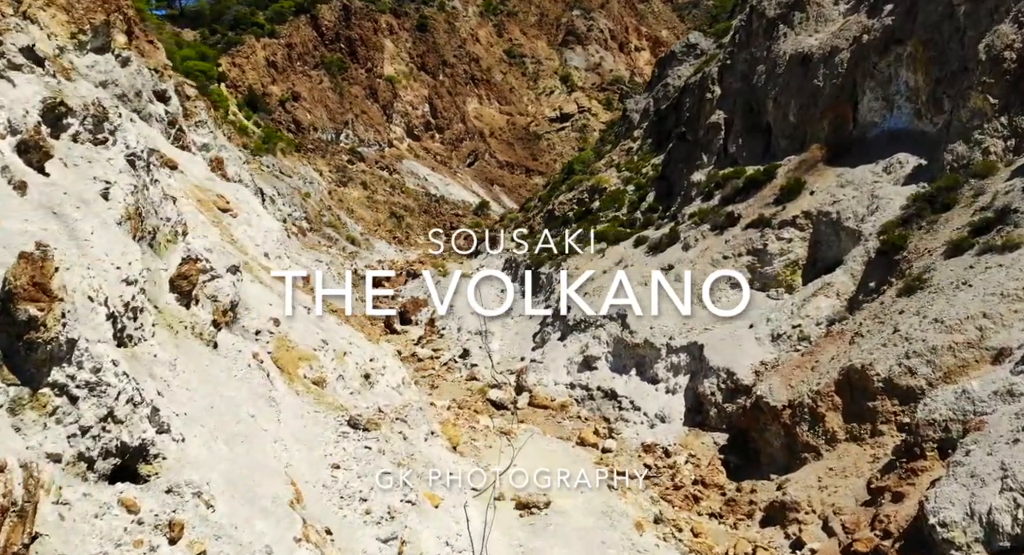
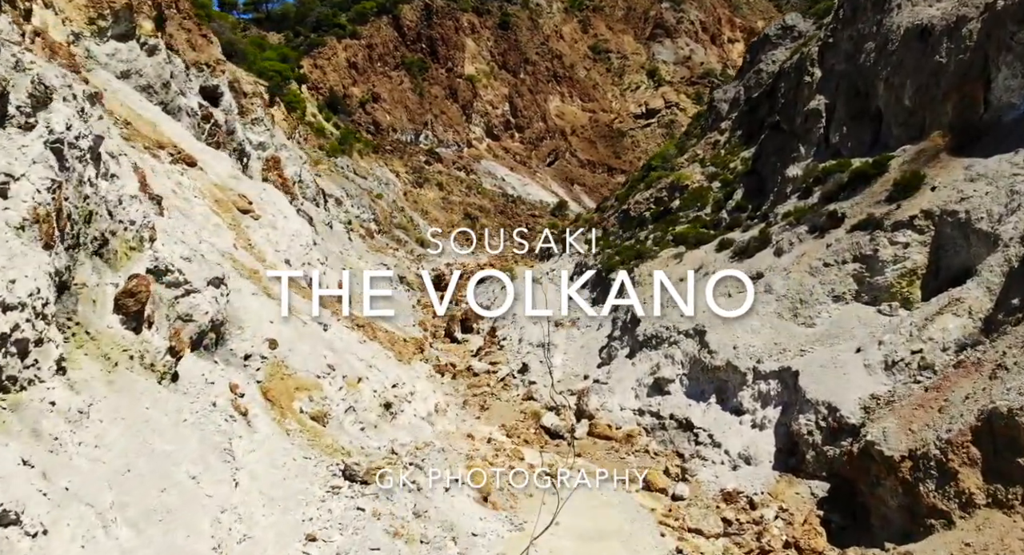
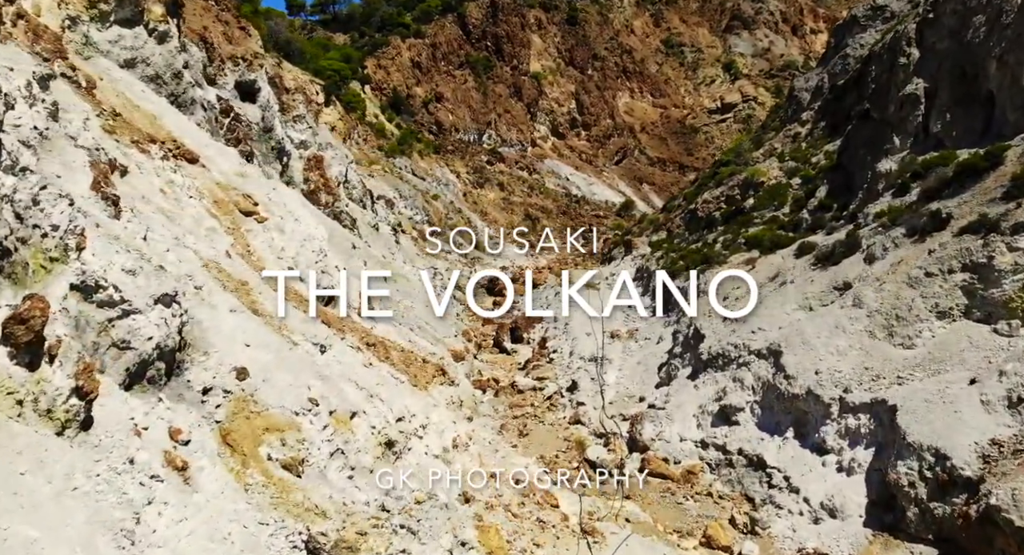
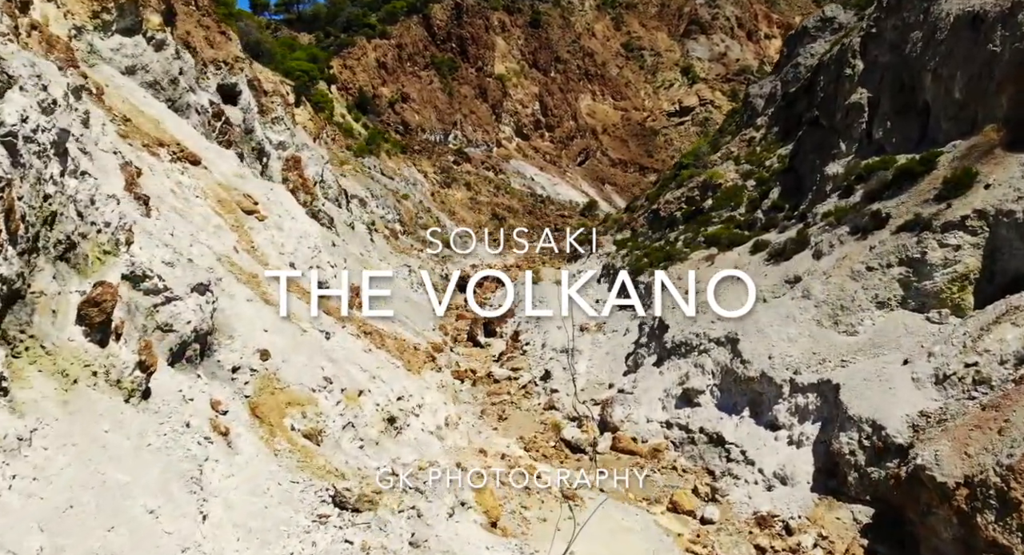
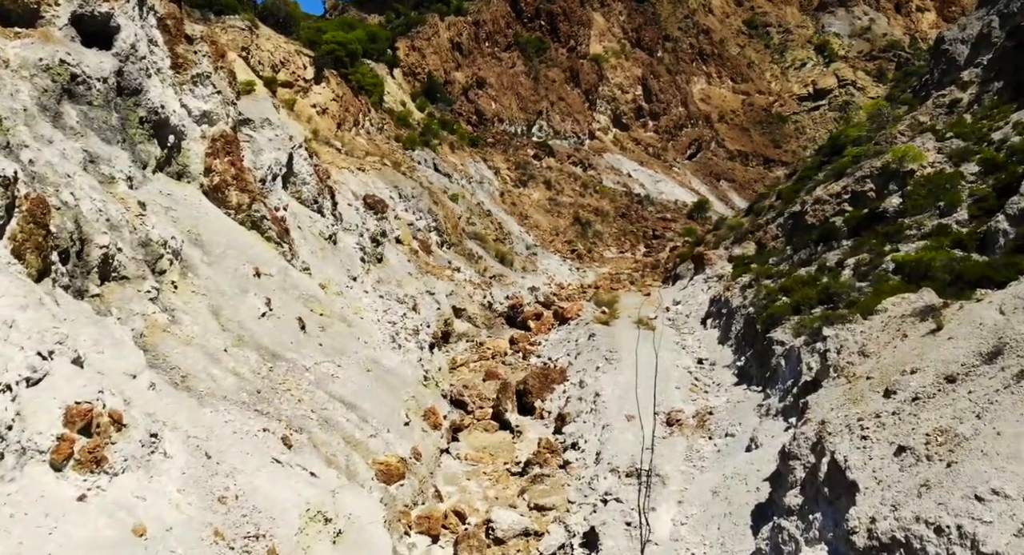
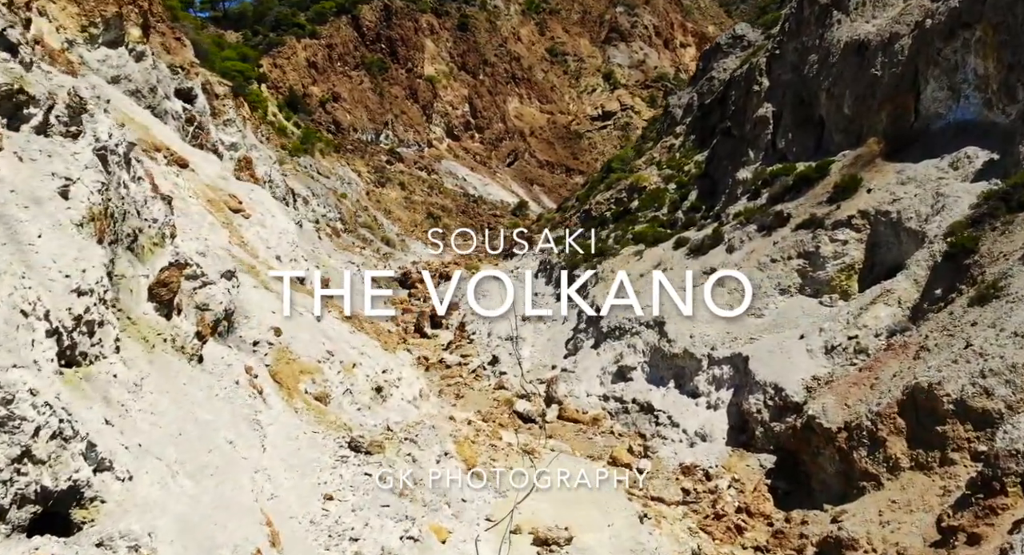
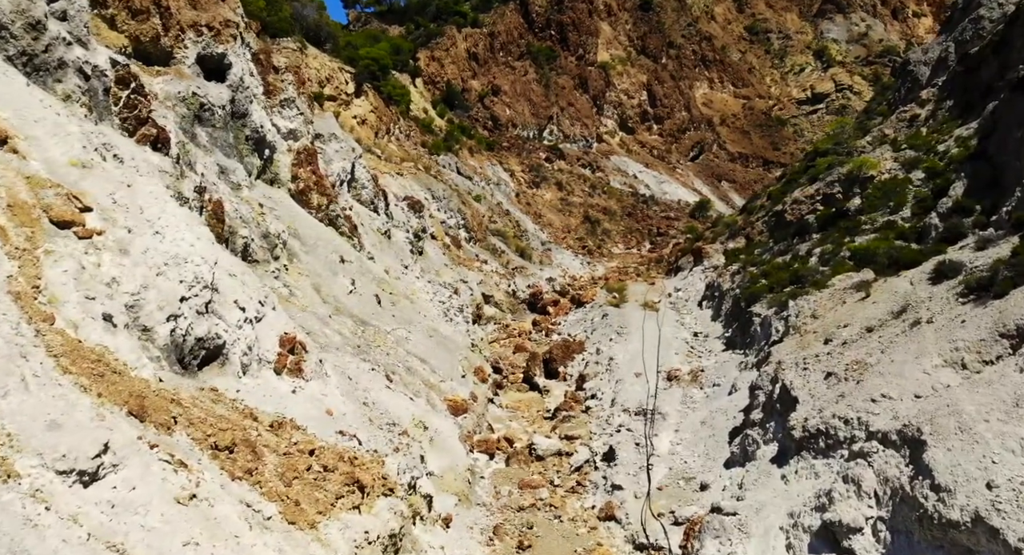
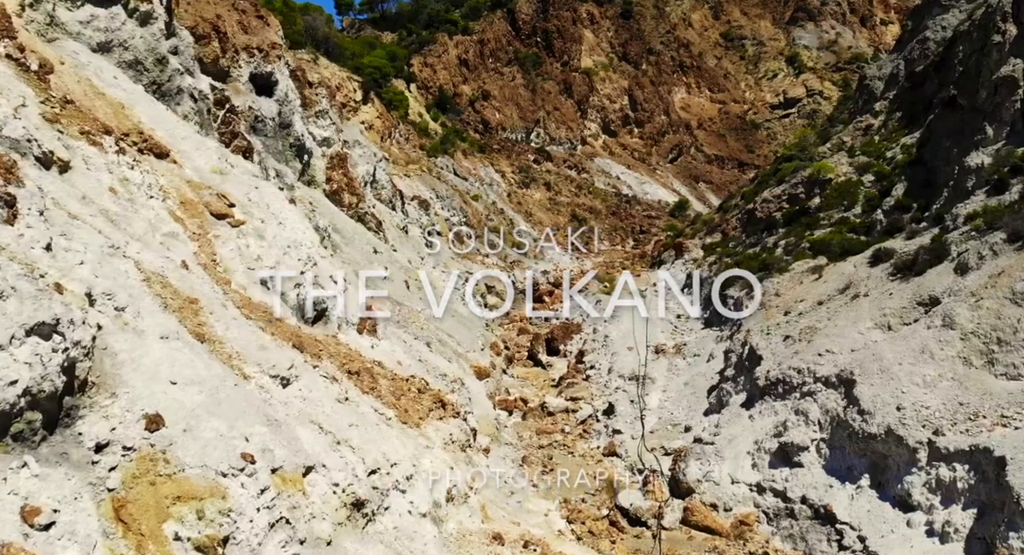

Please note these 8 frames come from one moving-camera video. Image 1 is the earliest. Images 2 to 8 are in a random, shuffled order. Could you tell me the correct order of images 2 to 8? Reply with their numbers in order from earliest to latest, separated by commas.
6, 2, 4, 3, 8, 7, 5
